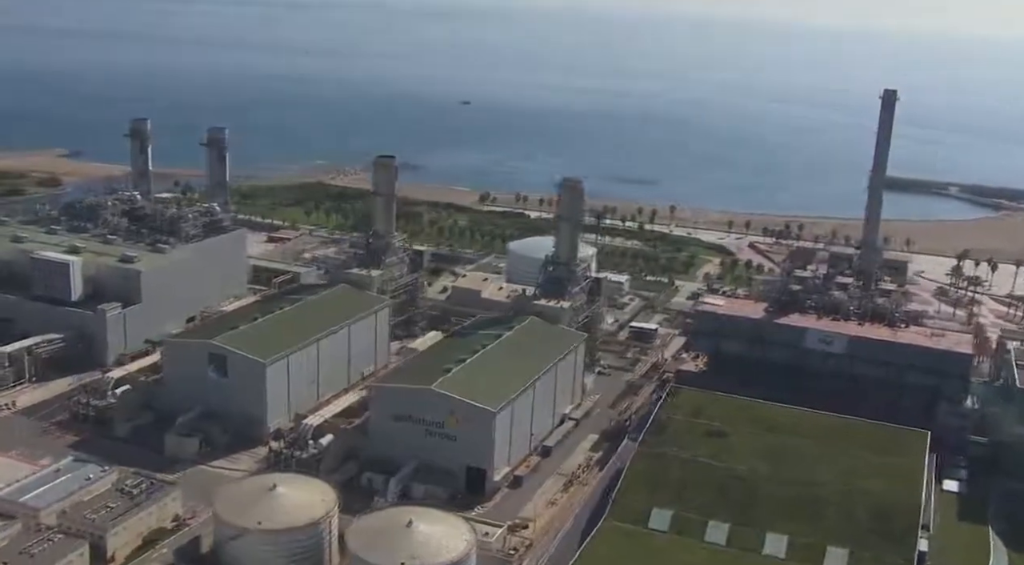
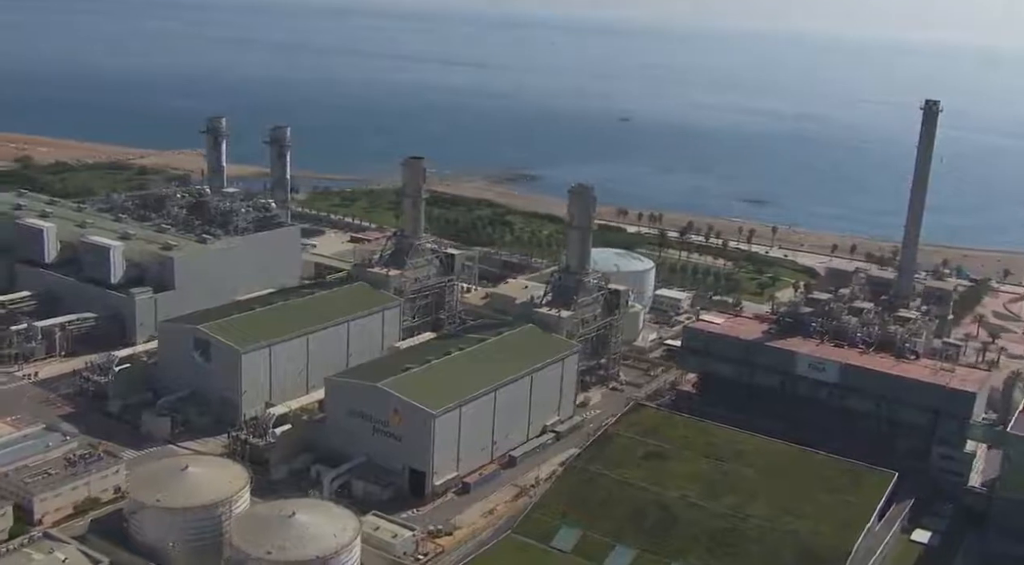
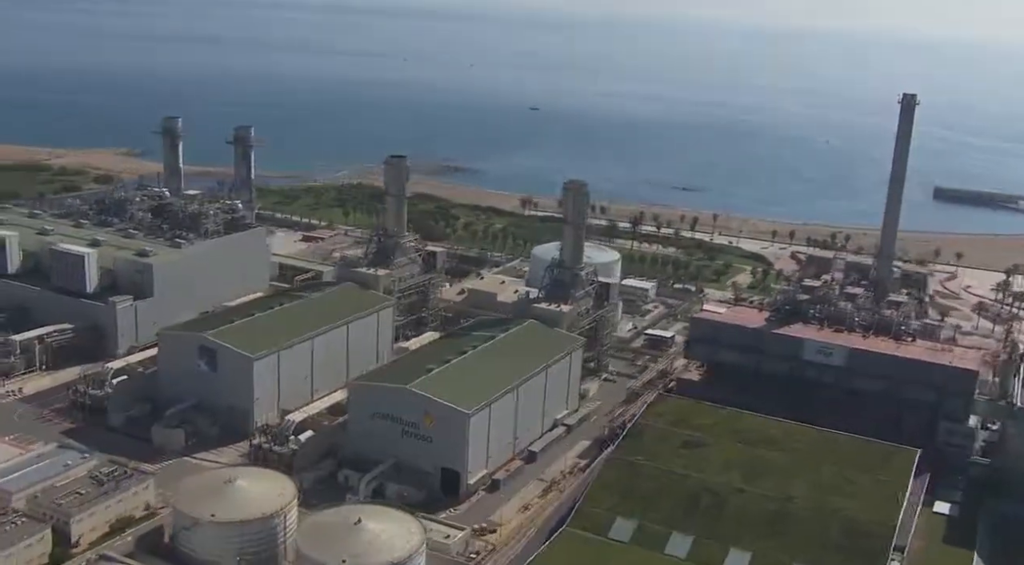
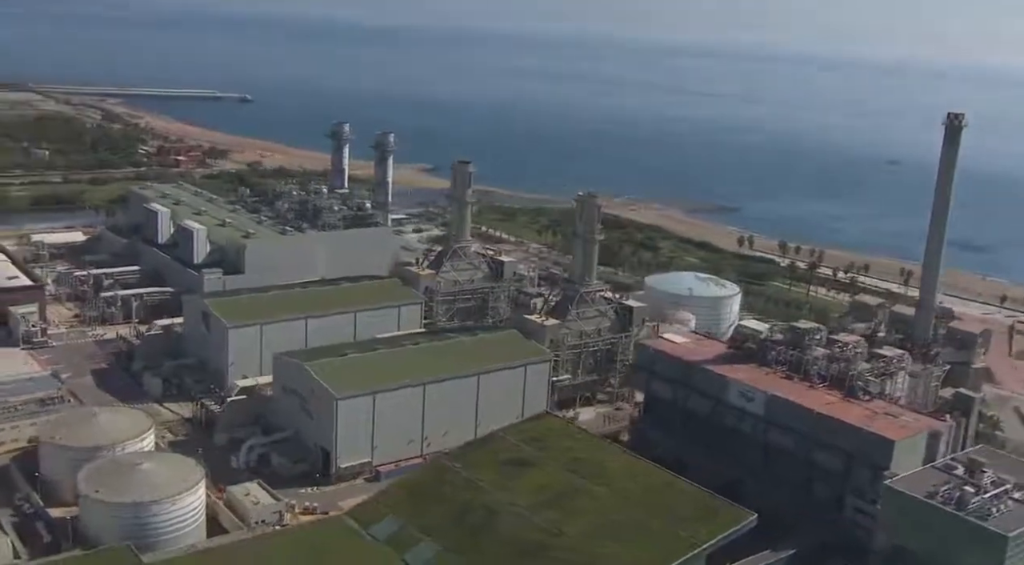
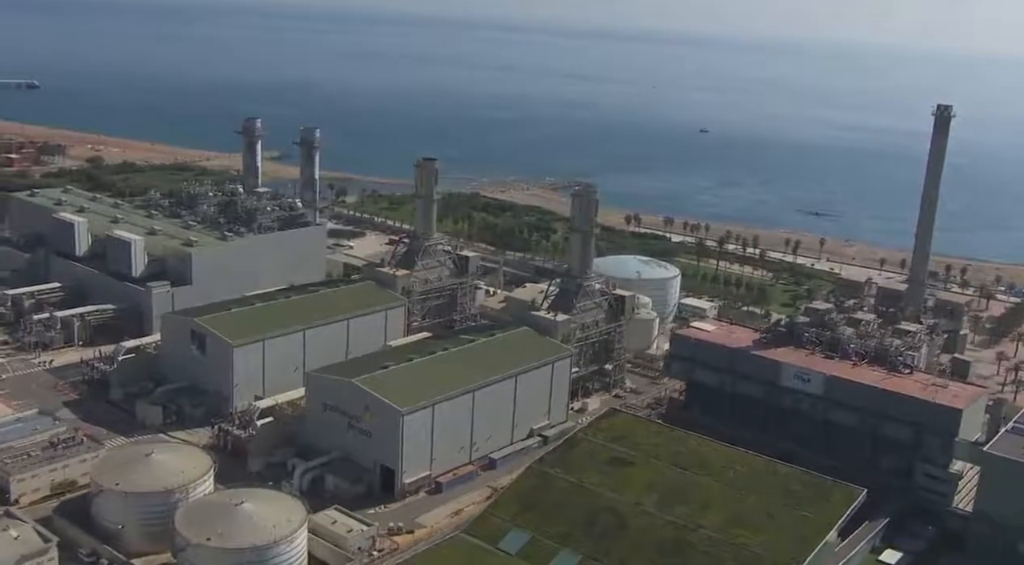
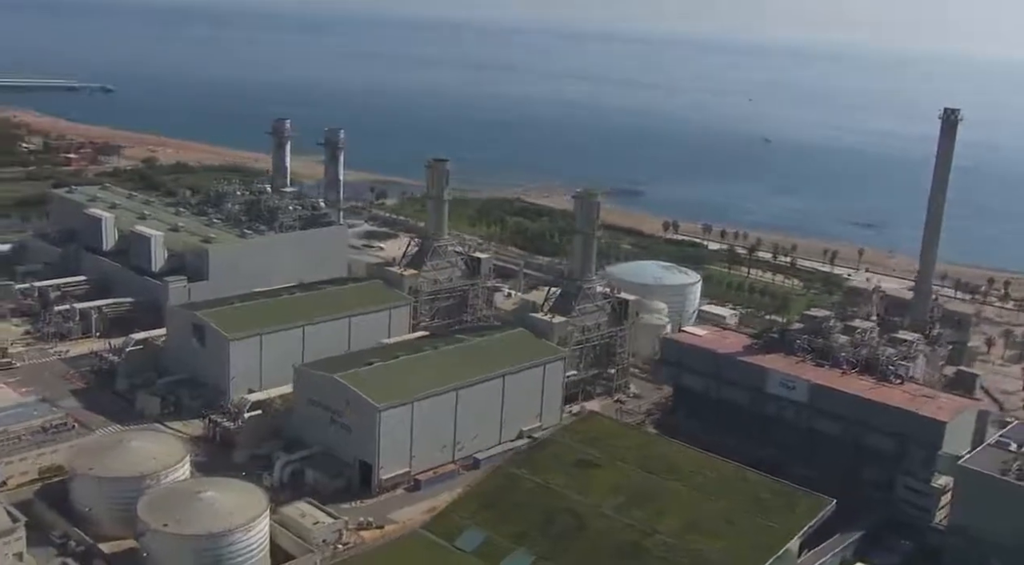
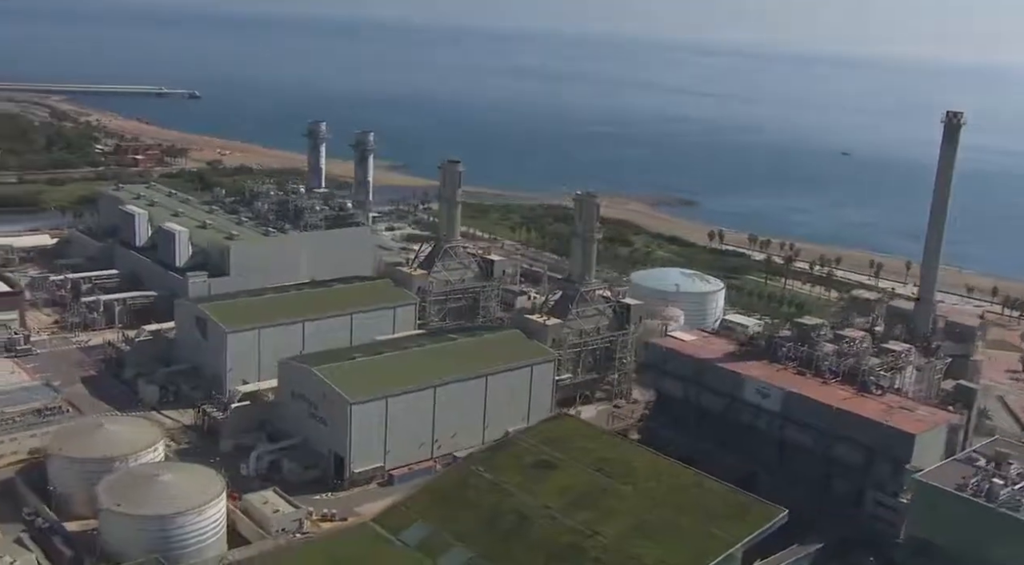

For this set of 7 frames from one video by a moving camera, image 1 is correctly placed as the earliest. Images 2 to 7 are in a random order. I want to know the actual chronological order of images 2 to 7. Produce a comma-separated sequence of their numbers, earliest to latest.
3, 2, 5, 6, 7, 4
